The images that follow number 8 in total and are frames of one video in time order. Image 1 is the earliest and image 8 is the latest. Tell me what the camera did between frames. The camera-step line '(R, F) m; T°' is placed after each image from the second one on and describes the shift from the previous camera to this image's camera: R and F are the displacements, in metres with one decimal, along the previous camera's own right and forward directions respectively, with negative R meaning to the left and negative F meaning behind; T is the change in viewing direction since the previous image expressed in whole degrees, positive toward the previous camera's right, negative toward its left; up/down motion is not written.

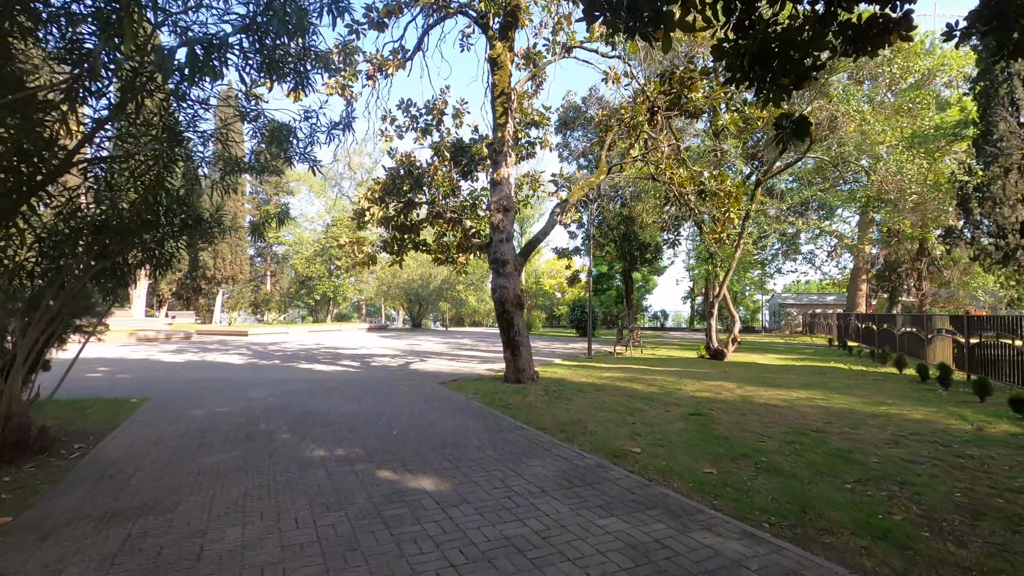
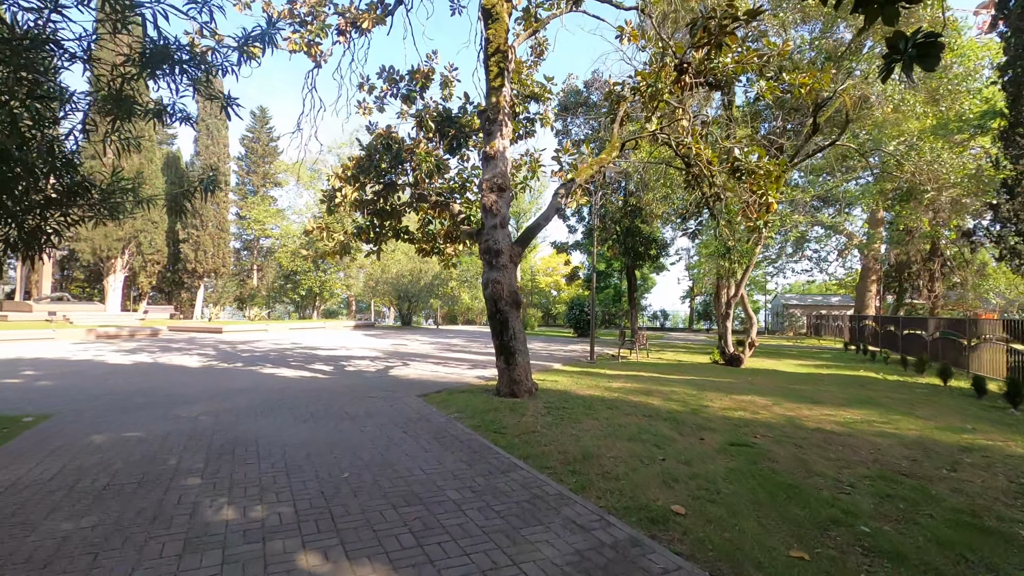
(0.0, +1.5) m; +1°
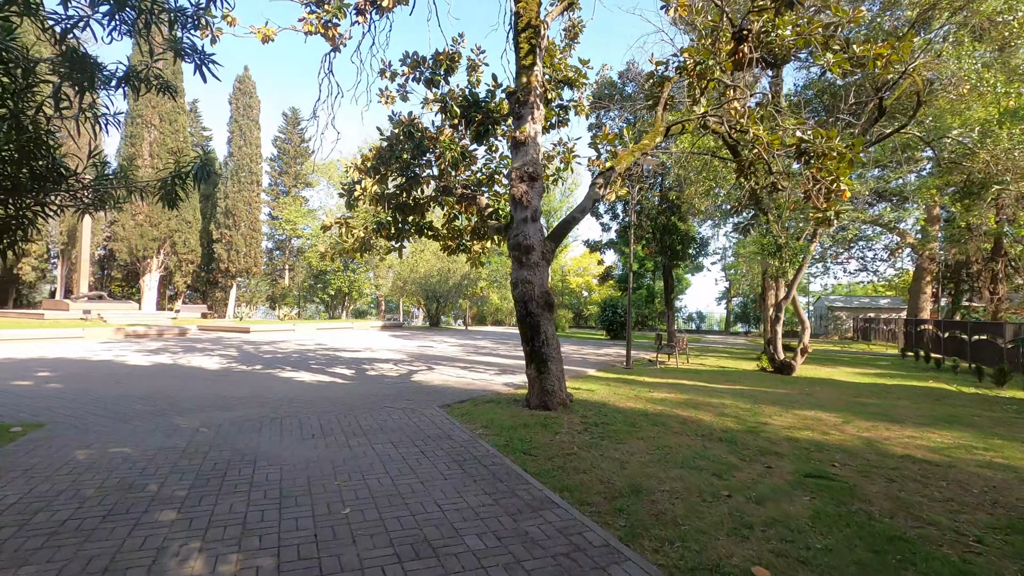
(0.0, +0.8) m; -3°
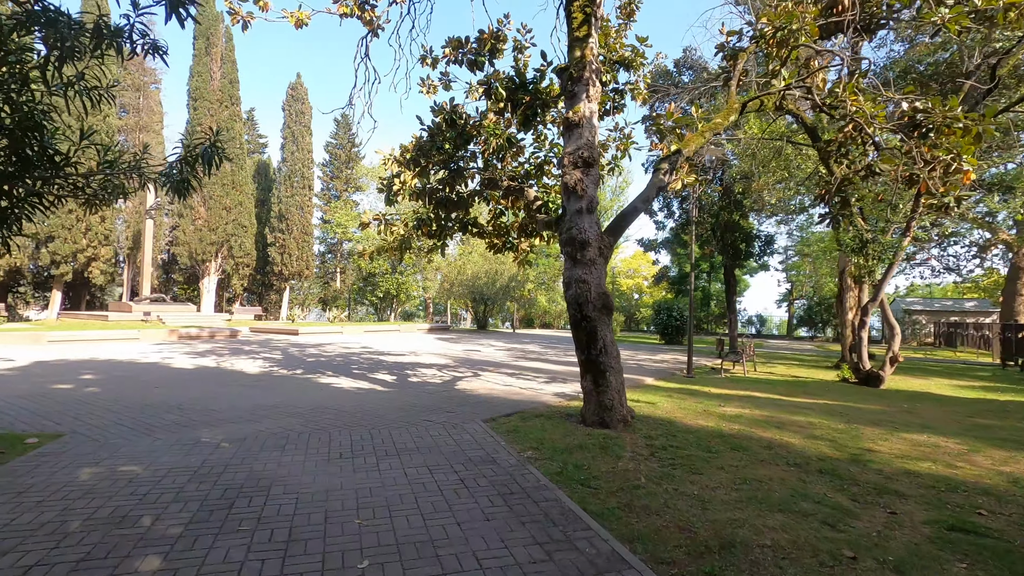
(-0.1, +0.8) m; -5°
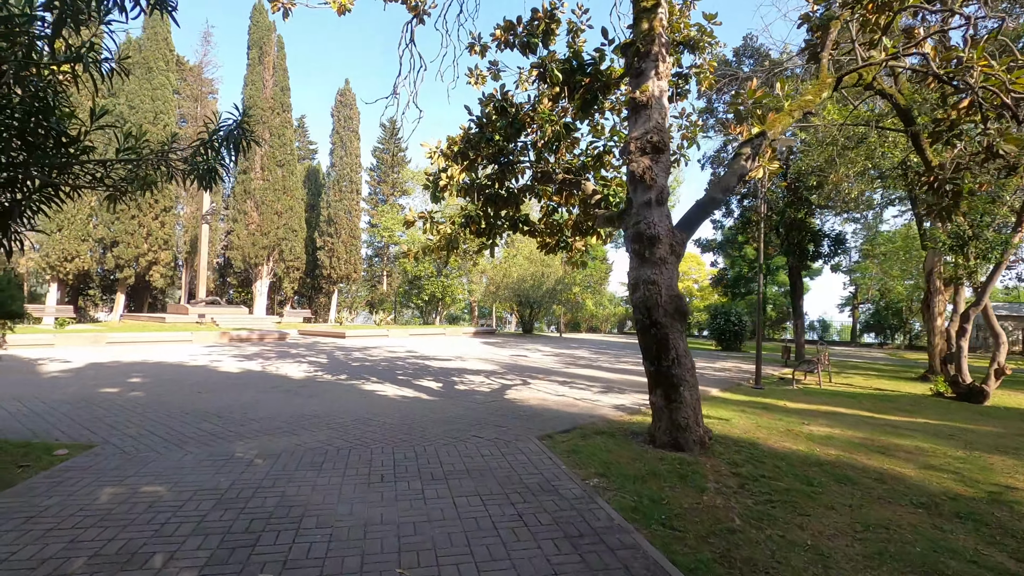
(-0.2, +0.6) m; -5°
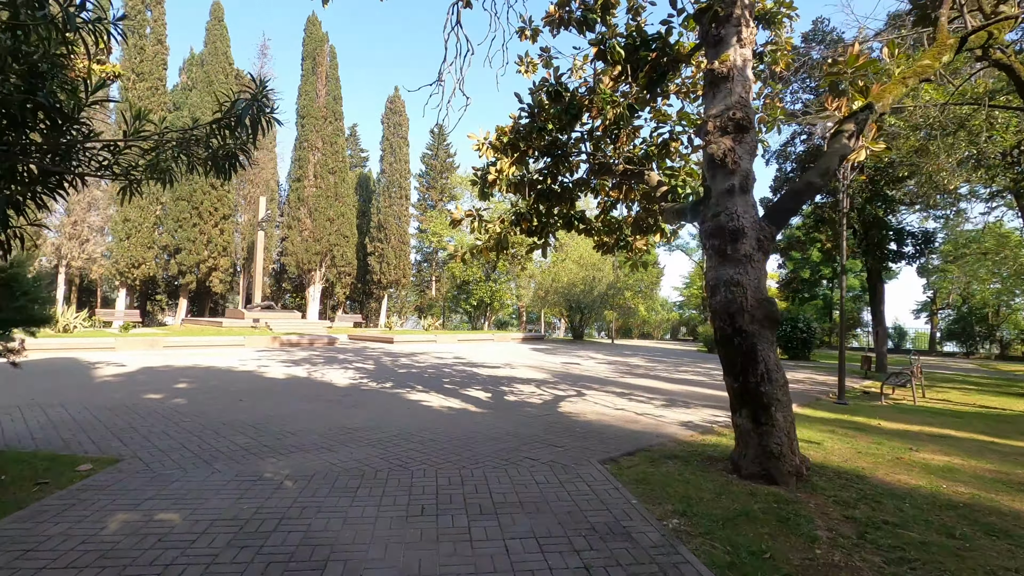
(-0.1, +0.6) m; -5°
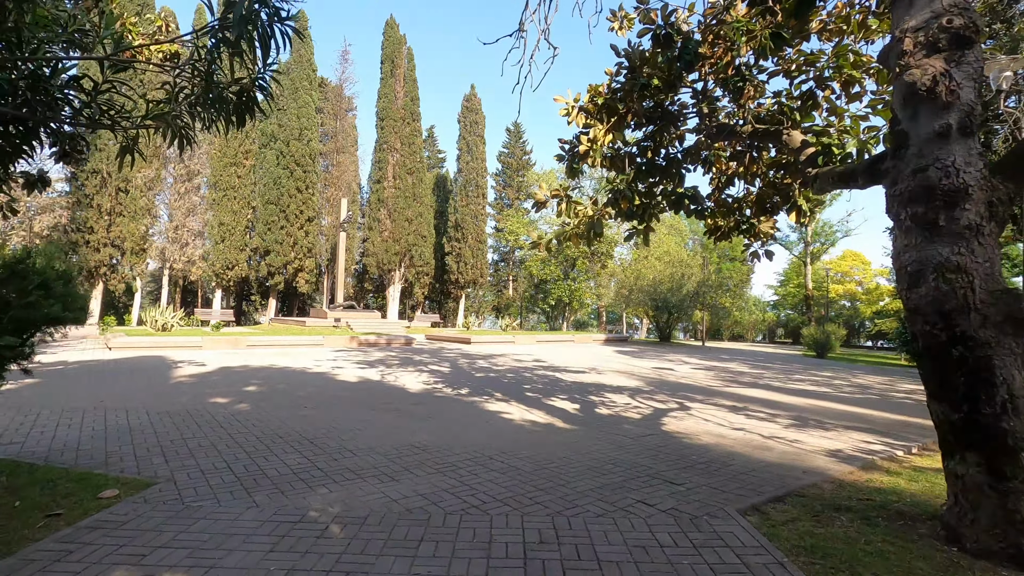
(-0.2, +1.1) m; -8°
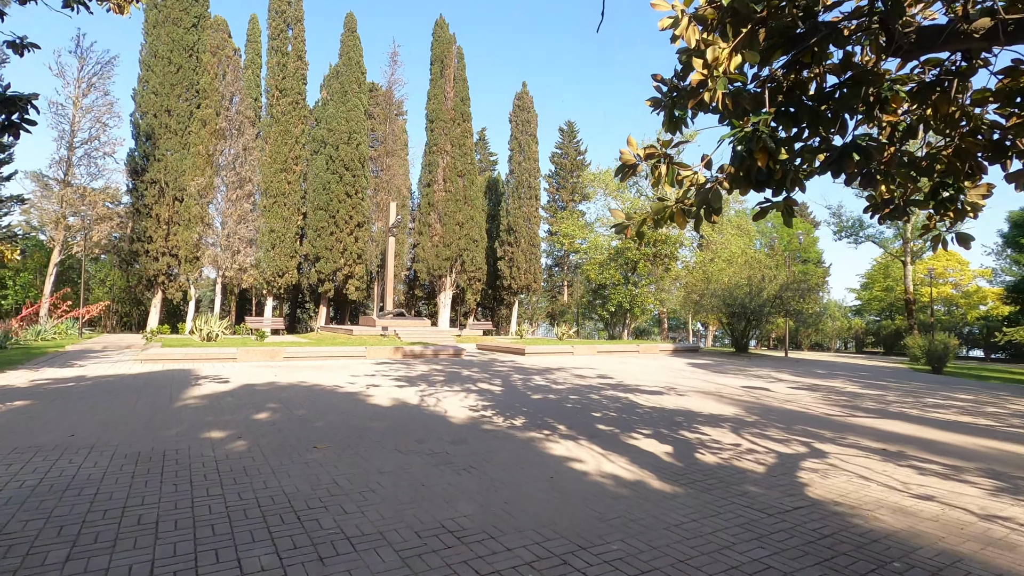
(-0.2, +1.8) m; -6°
